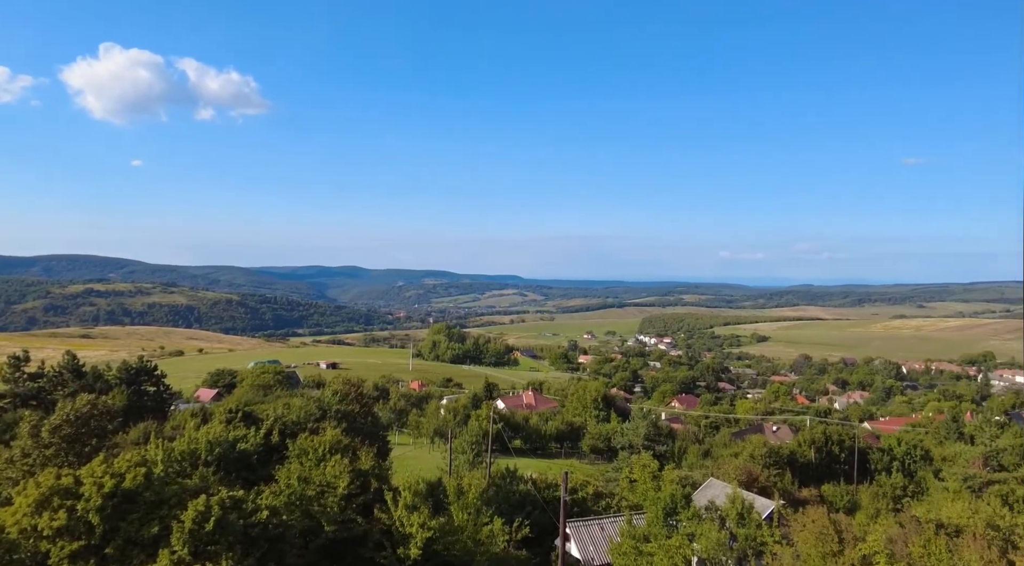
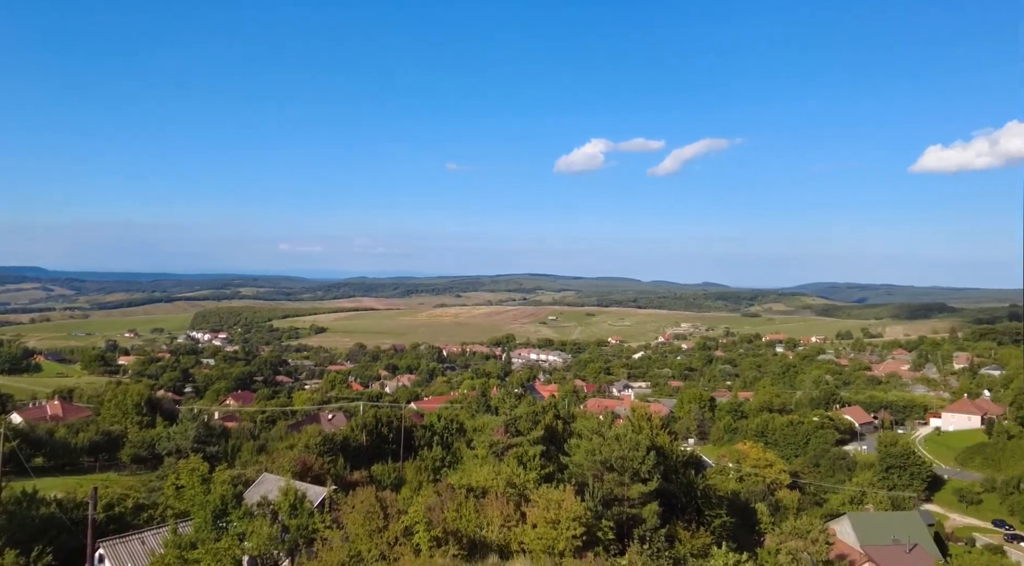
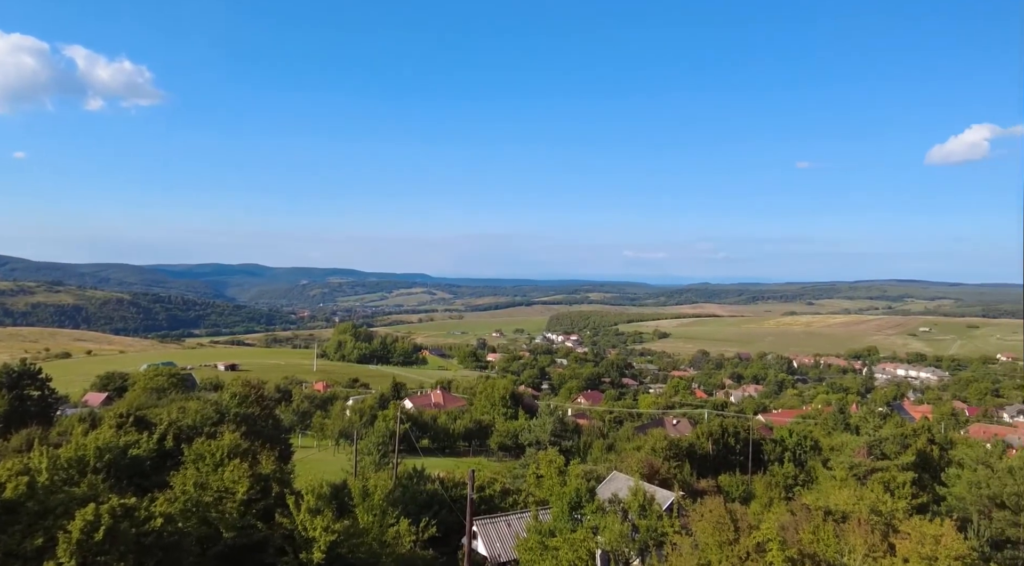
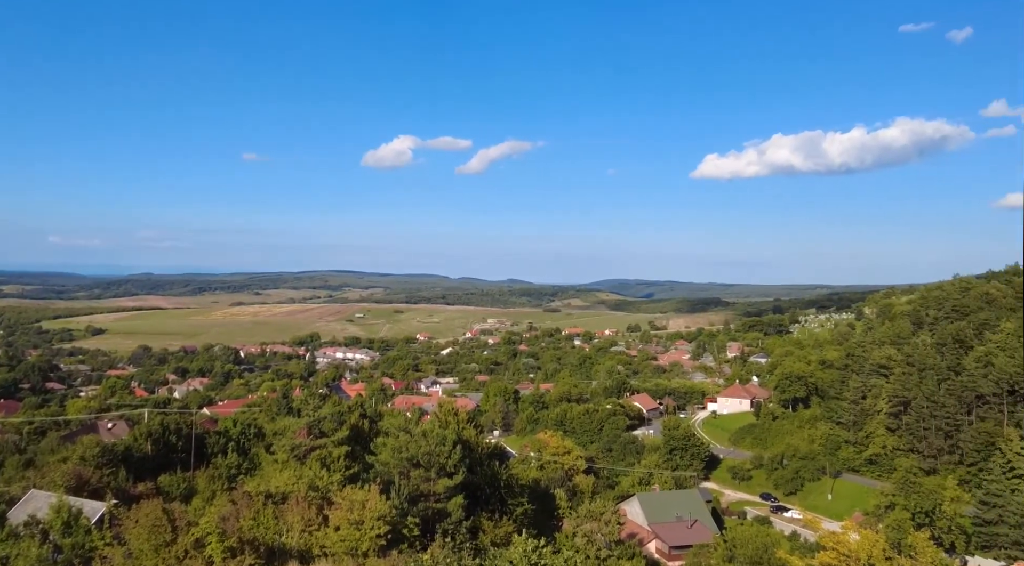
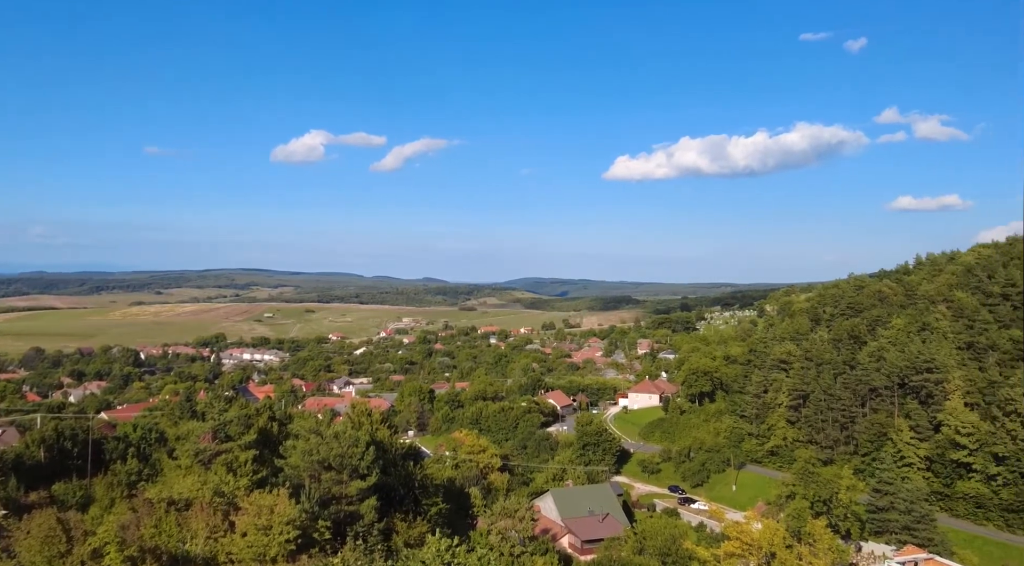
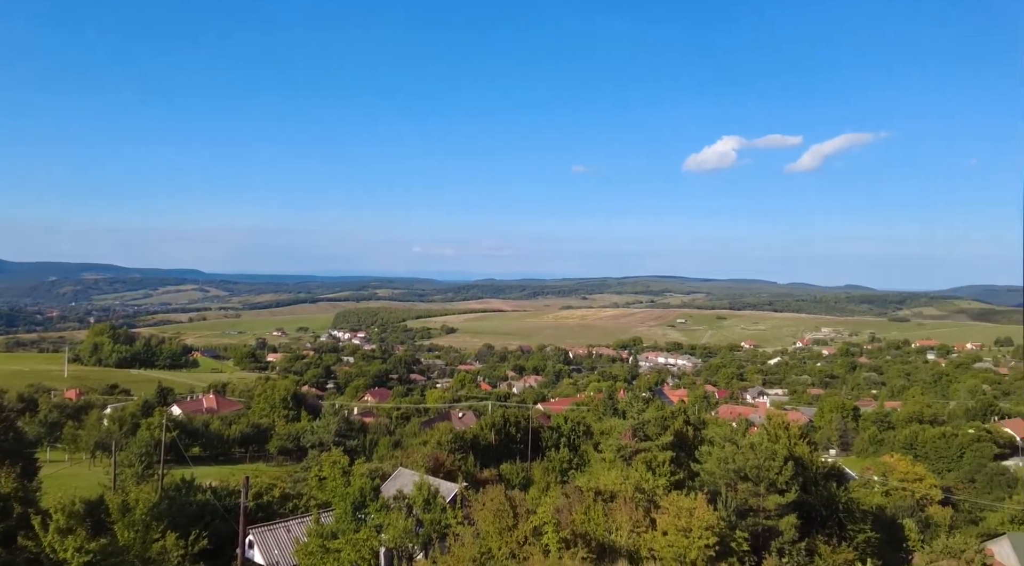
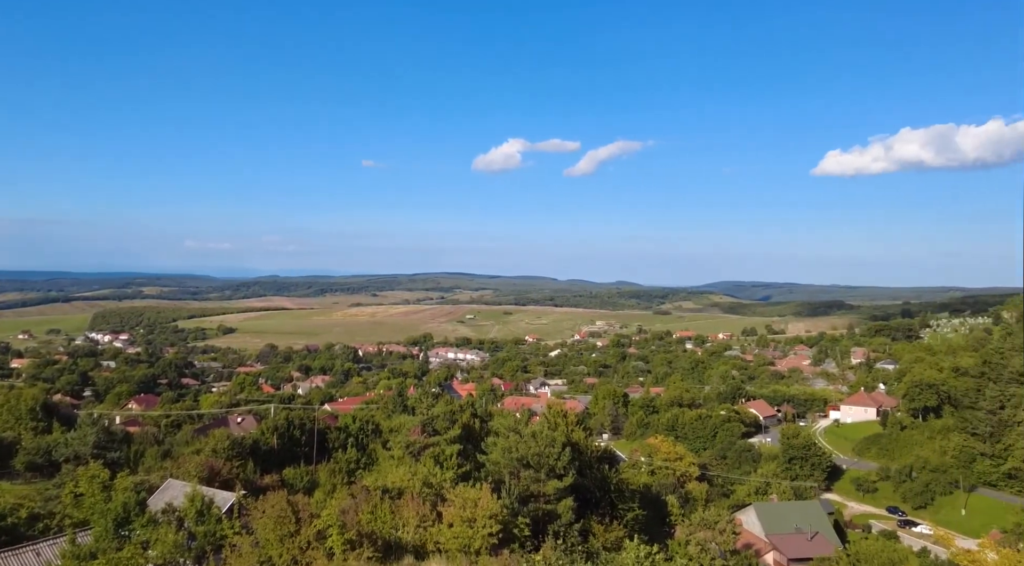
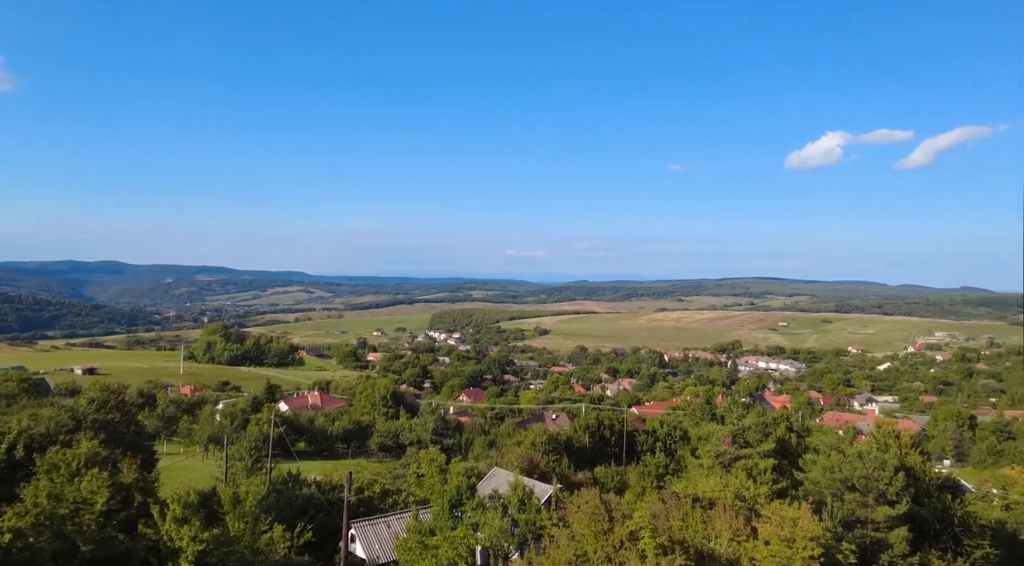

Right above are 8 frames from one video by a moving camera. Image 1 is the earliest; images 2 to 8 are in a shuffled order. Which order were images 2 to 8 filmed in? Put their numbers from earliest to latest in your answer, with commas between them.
3, 8, 6, 2, 7, 4, 5
